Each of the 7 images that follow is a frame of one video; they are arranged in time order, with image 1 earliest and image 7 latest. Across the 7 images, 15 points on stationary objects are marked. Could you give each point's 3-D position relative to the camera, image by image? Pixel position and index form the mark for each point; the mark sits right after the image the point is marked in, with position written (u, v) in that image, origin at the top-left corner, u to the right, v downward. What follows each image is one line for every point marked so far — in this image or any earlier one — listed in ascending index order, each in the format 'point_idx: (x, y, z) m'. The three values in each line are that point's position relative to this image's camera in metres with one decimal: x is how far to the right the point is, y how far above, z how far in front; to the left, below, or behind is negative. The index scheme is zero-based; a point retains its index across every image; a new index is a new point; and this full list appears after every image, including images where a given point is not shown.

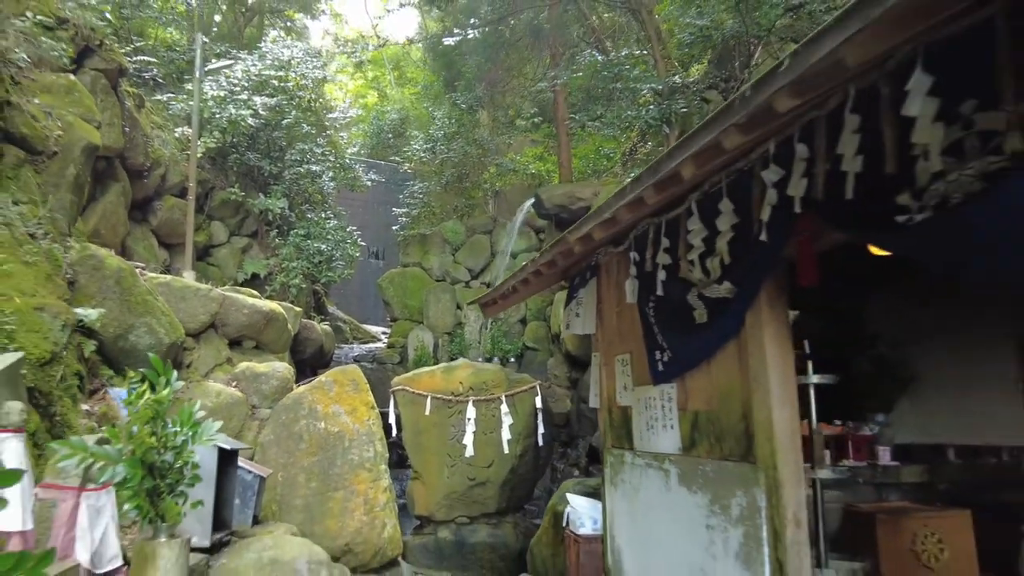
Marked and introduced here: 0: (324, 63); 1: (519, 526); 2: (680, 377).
0: (-3.9, +4.7, +14.4) m
1: (+0.1, -2.8, +8.3) m
2: (+1.0, -0.5, +4.0) m
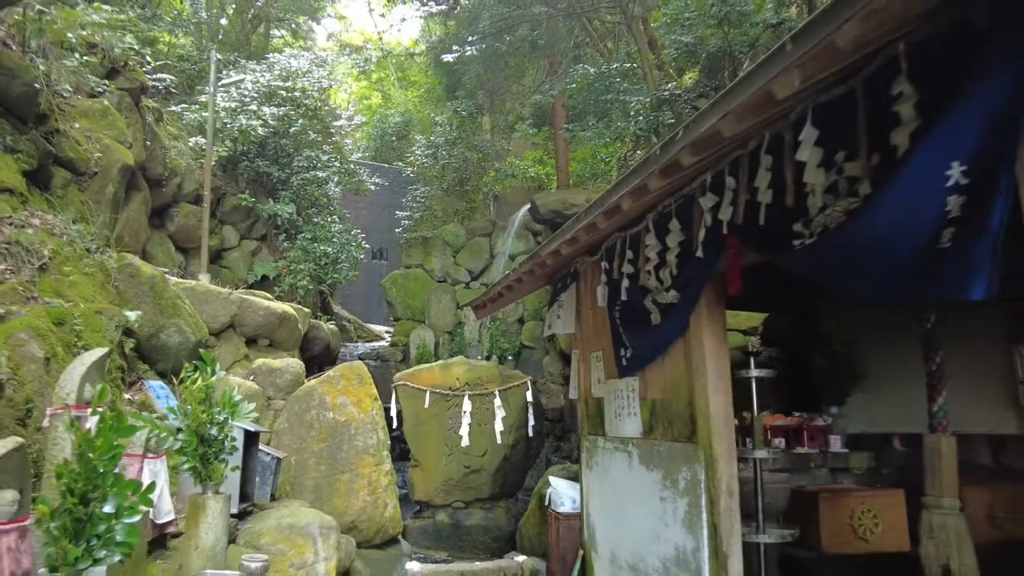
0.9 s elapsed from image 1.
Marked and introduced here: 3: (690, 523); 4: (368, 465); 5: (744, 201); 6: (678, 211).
0: (-4.0, +4.7, +15.1) m
1: (0.0, -2.8, +8.9) m
2: (+0.9, -0.5, +4.6) m
3: (+1.0, -1.3, +3.9) m
4: (-1.2, -1.5, +6.1) m
5: (+1.1, +0.4, +3.3) m
6: (+0.9, +0.4, +4.0) m
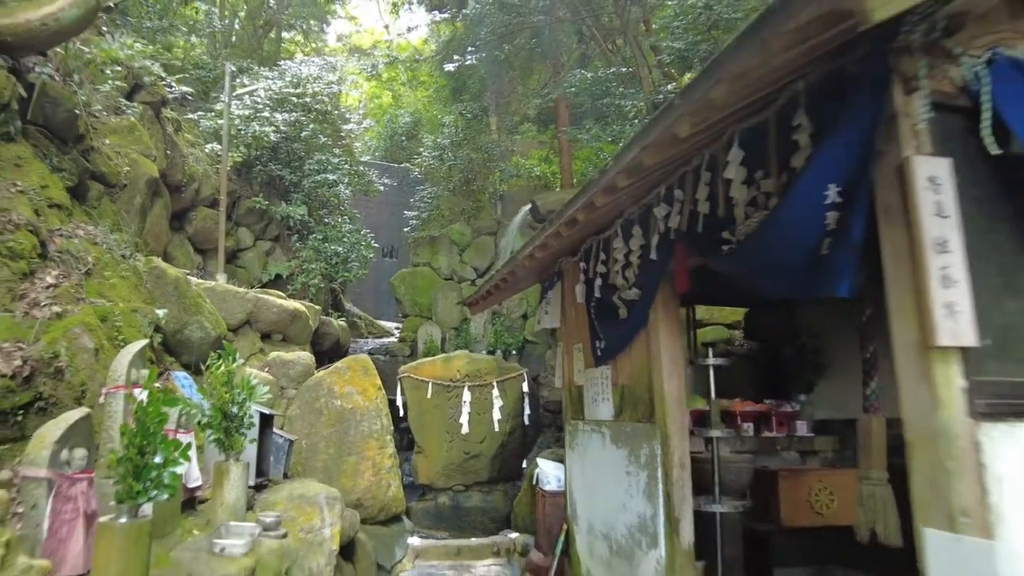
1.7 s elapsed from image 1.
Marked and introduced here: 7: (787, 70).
0: (-3.9, +4.7, +15.7) m
1: (-0.1, -2.8, +9.5) m
2: (+0.7, -0.5, +5.2) m
3: (+0.9, -1.3, +4.5) m
4: (-1.3, -1.5, +6.7) m
5: (+1.0, +0.4, +3.9) m
6: (+0.8, +0.4, +4.5) m
7: (+1.0, +0.8, +2.5) m
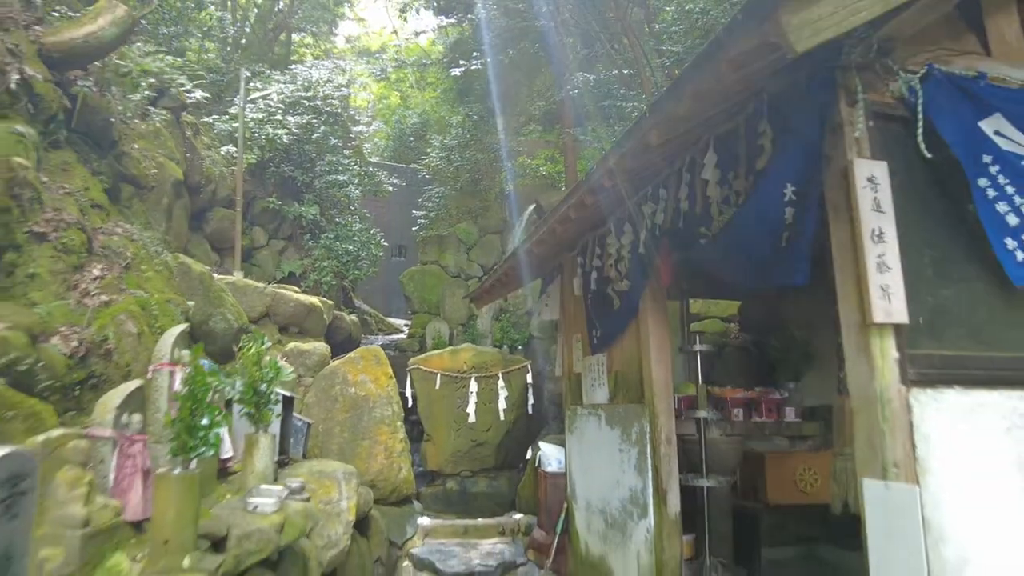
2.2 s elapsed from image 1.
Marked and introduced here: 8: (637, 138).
0: (-3.8, +4.8, +16.1) m
1: (0.0, -2.7, +9.9) m
2: (+0.8, -0.5, +5.6) m
3: (+0.9, -1.2, +4.9) m
4: (-1.3, -1.5, +7.1) m
5: (+1.0, +0.5, +4.3) m
6: (+0.8, +0.5, +4.9) m
7: (+0.9, +0.8, +2.9) m
8: (+0.6, +0.7, +3.4) m
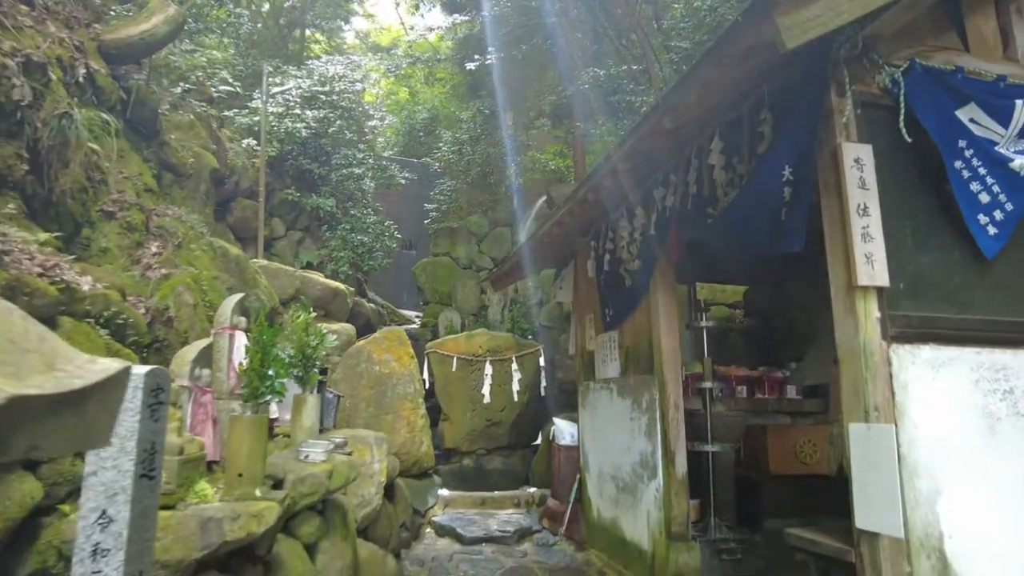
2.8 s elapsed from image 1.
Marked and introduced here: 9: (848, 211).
0: (-3.6, +5.0, +16.5) m
1: (+0.2, -2.5, +10.3) m
2: (+0.9, -0.3, +6.0) m
3: (+1.0, -1.1, +5.3) m
4: (-1.1, -1.3, +7.5) m
5: (+1.1, +0.6, +4.6) m
6: (+1.0, +0.7, +5.3) m
7: (+1.1, +1.0, +3.2) m
8: (+0.7, +0.9, +3.8) m
9: (+1.5, +0.4, +3.2) m
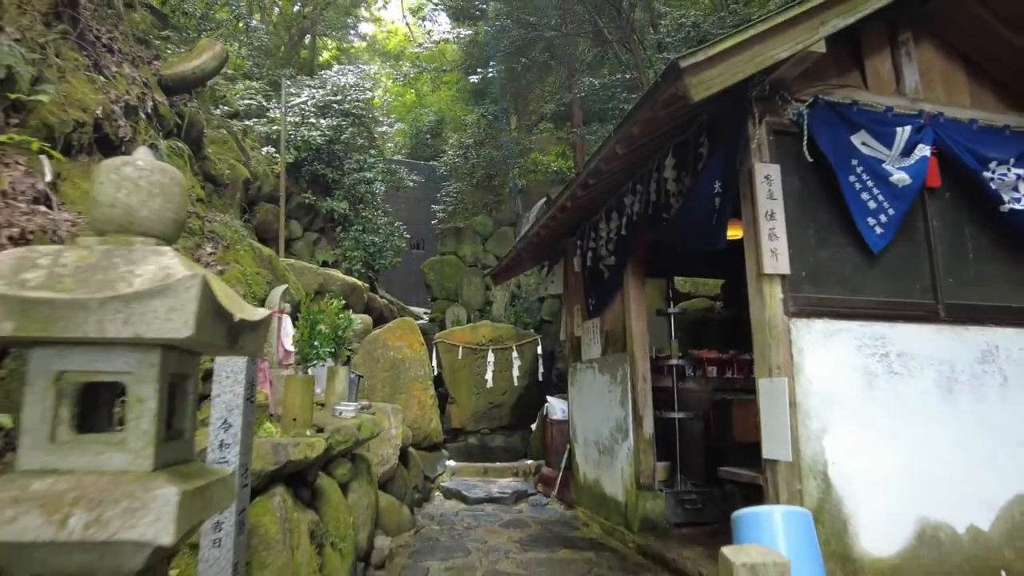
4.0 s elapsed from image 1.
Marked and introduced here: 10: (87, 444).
0: (-3.5, +5.1, +17.5) m
1: (+0.2, -2.4, +11.3) m
2: (+0.9, -0.2, +6.9) m
3: (+1.0, -1.0, +6.2) m
4: (-1.1, -1.2, +8.5) m
5: (+1.0, +0.7, +5.6) m
6: (+0.9, +0.7, +6.3) m
7: (+1.0, +1.0, +4.2) m
8: (+0.7, +0.9, +4.7) m
9: (+1.5, +0.4, +4.2) m
10: (-1.0, -0.4, +1.7) m
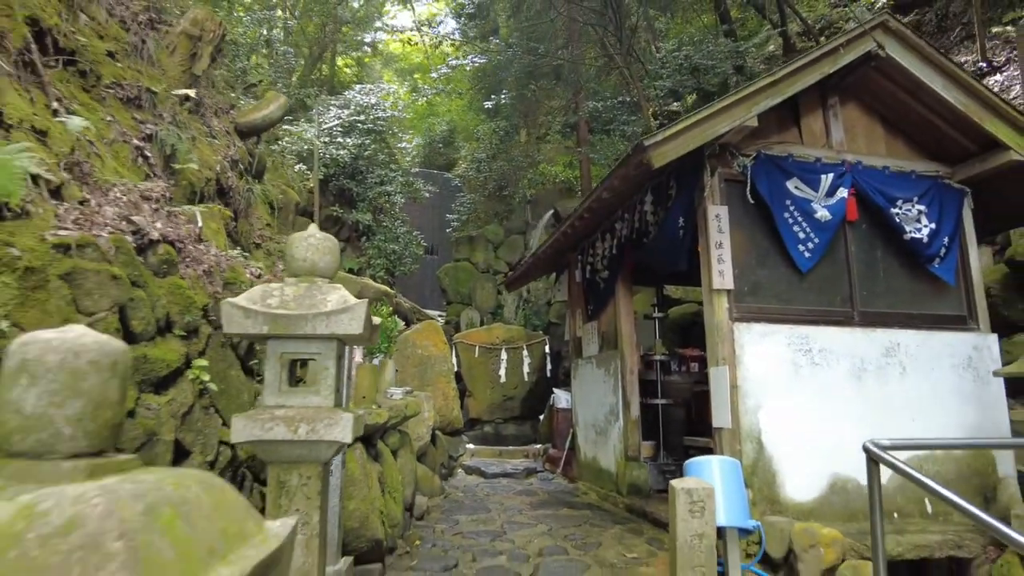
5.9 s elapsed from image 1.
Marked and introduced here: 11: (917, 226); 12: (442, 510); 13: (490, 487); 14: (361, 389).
0: (-3.2, +4.9, +18.9) m
1: (+0.4, -2.6, +12.6) m
2: (+1.0, -0.3, +8.3) m
3: (+1.1, -1.1, +7.6) m
4: (-1.0, -1.3, +9.9) m
5: (+1.2, +0.6, +7.0) m
6: (+1.0, +0.6, +7.6) m
7: (+1.1, +0.9, +5.6) m
8: (+0.8, +0.8, +6.1) m
9: (+1.6, +0.3, +5.5) m
10: (-0.9, -0.5, +3.0) m
11: (+3.5, +0.5, +6.0) m
12: (-0.7, -2.2, +7.0) m
13: (-0.3, -2.4, +8.4) m
14: (-1.2, -0.8, +5.5) m
